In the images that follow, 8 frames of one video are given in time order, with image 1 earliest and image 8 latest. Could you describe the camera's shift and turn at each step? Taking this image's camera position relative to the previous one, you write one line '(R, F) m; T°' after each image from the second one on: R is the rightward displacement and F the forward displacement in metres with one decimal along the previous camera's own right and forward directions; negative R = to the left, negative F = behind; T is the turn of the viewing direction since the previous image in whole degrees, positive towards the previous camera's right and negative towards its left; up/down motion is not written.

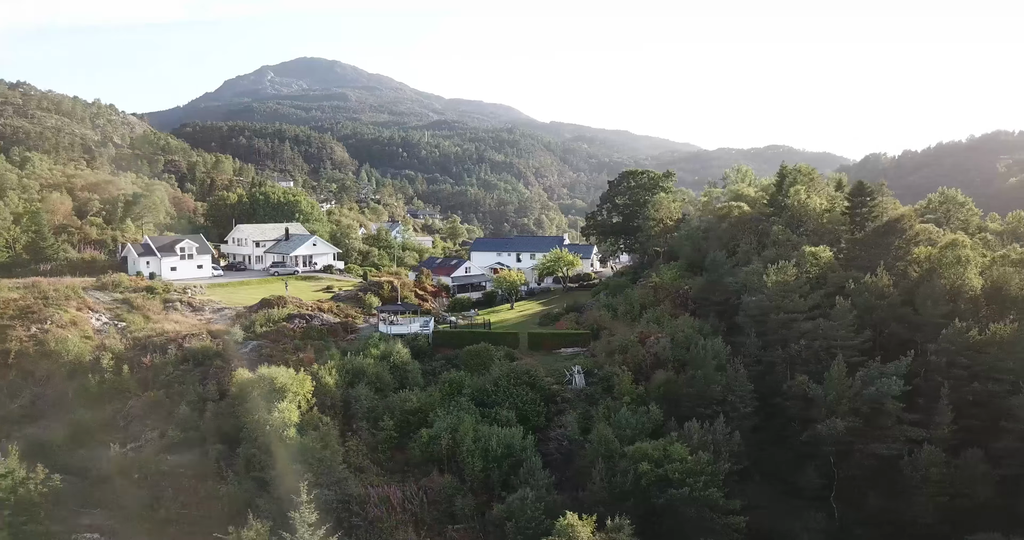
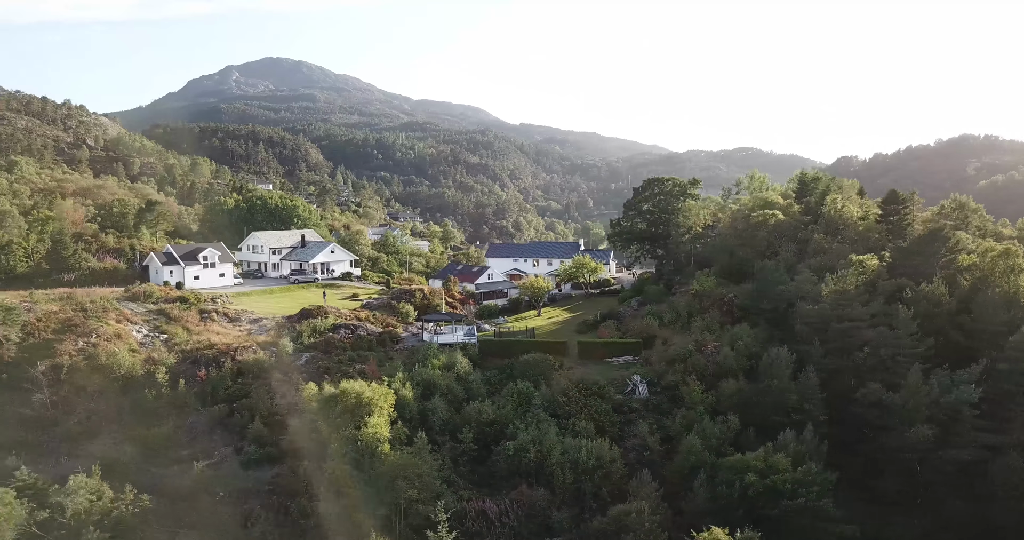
(-2.9, 0.0) m; +2°
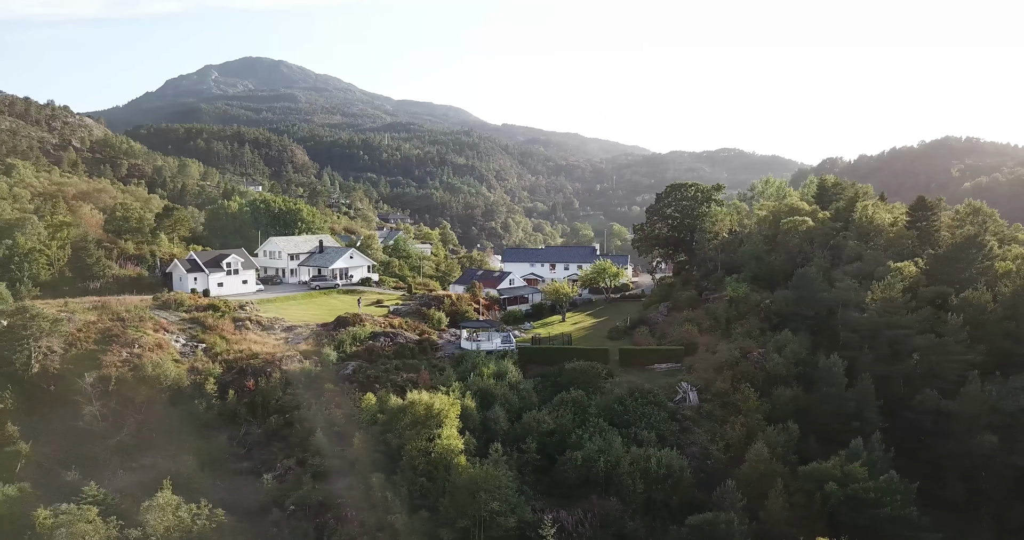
(-2.2, 0.0) m; +1°
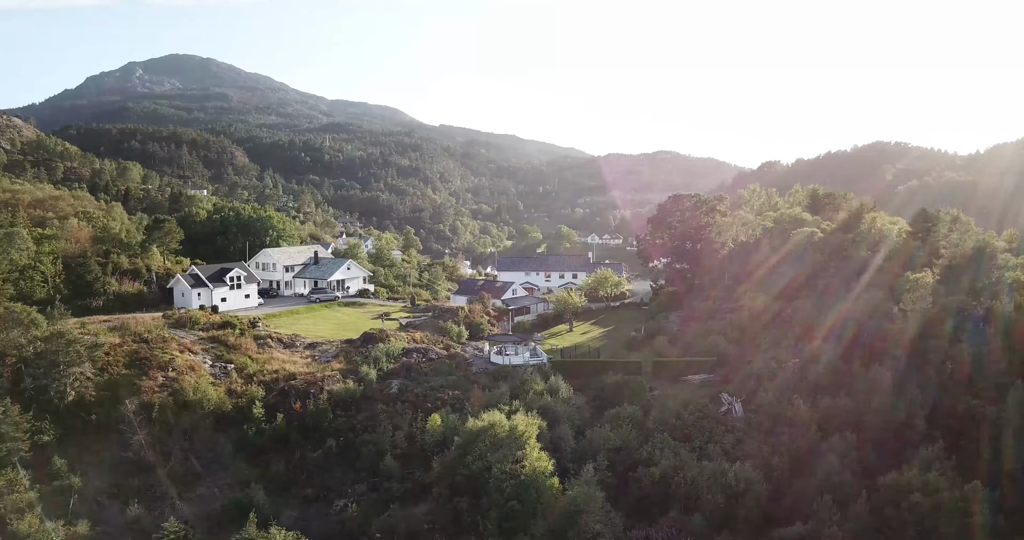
(-3.5, +0.1) m; +5°
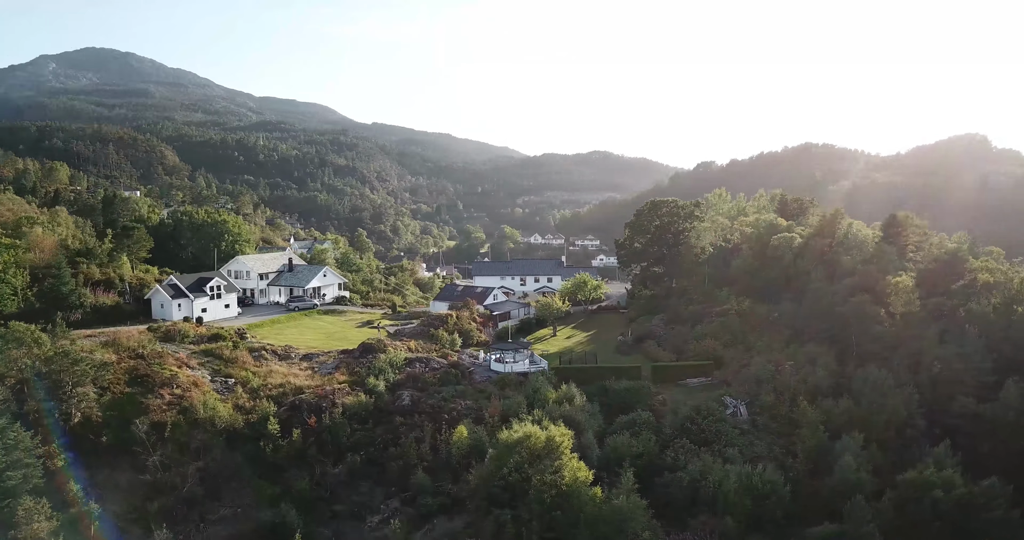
(-2.5, 0.0) m; +5°
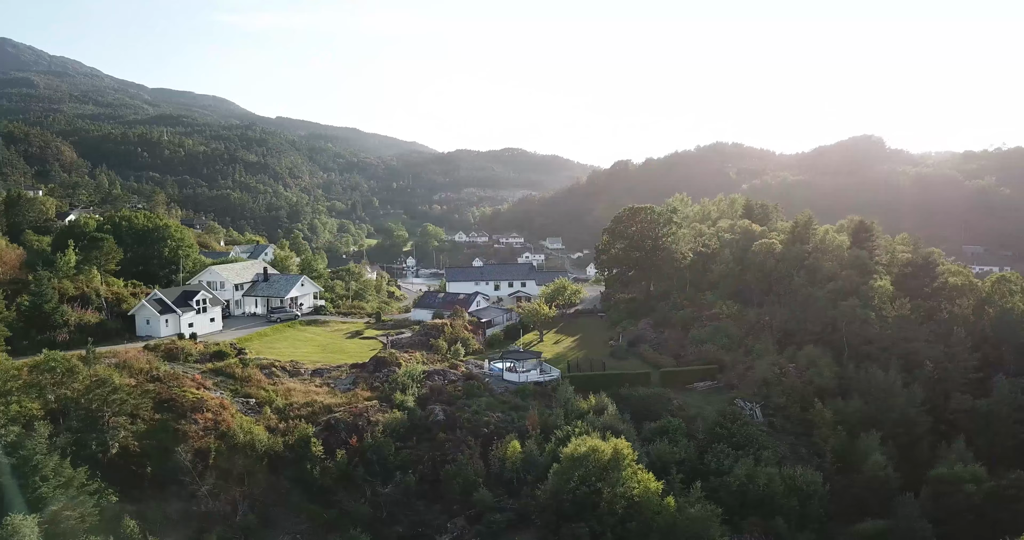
(-3.9, -0.1) m; +7°
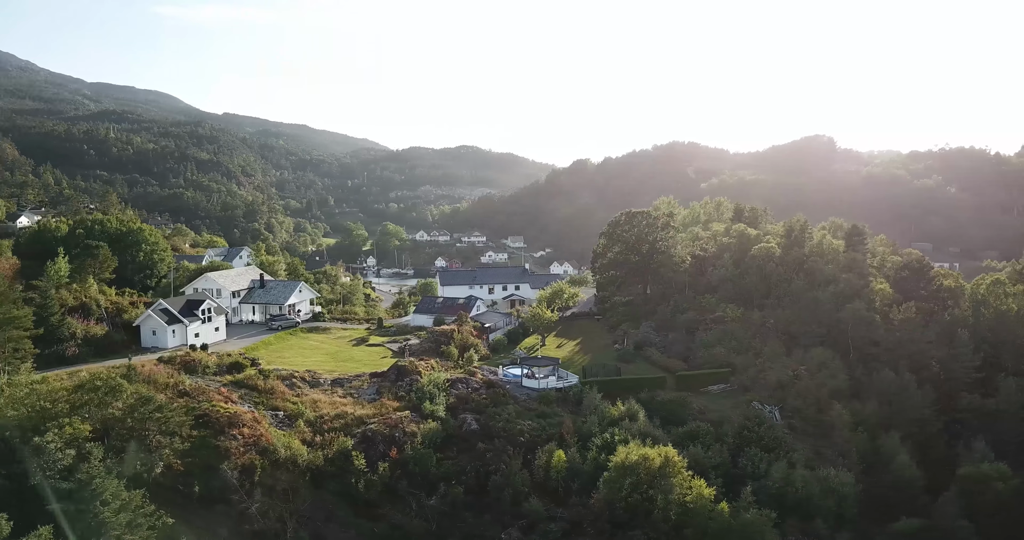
(-2.6, -0.1) m; +4°
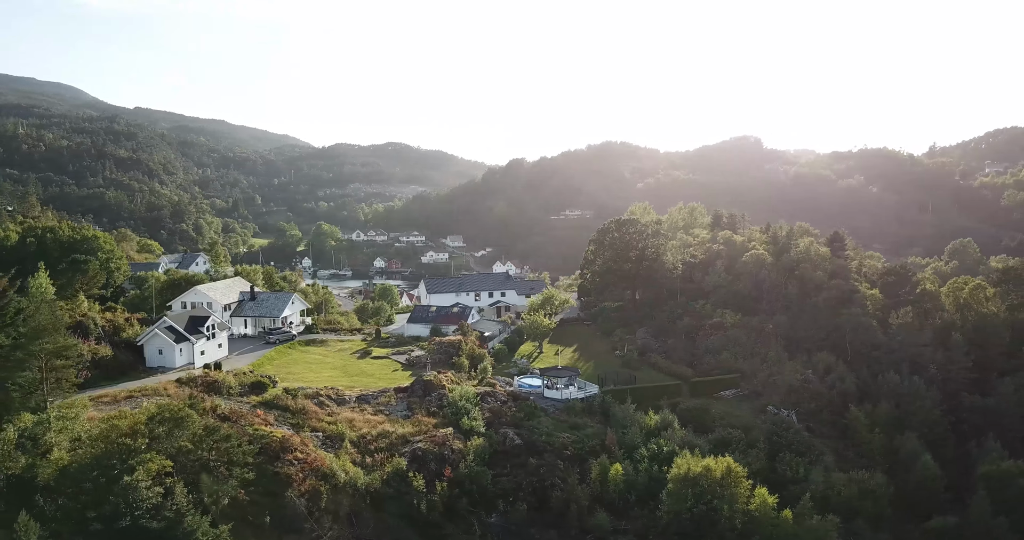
(-3.8, 0.0) m; +6°
